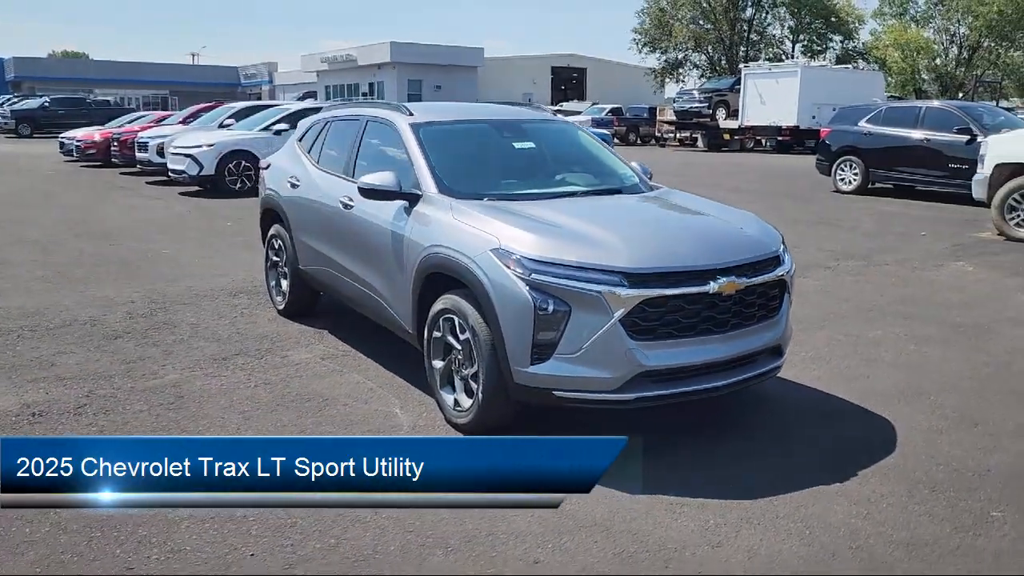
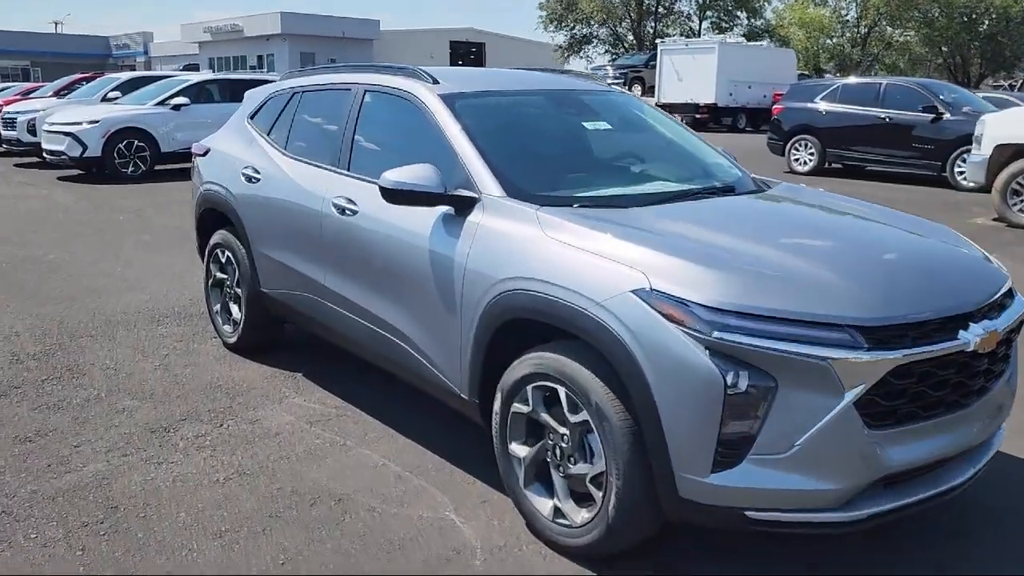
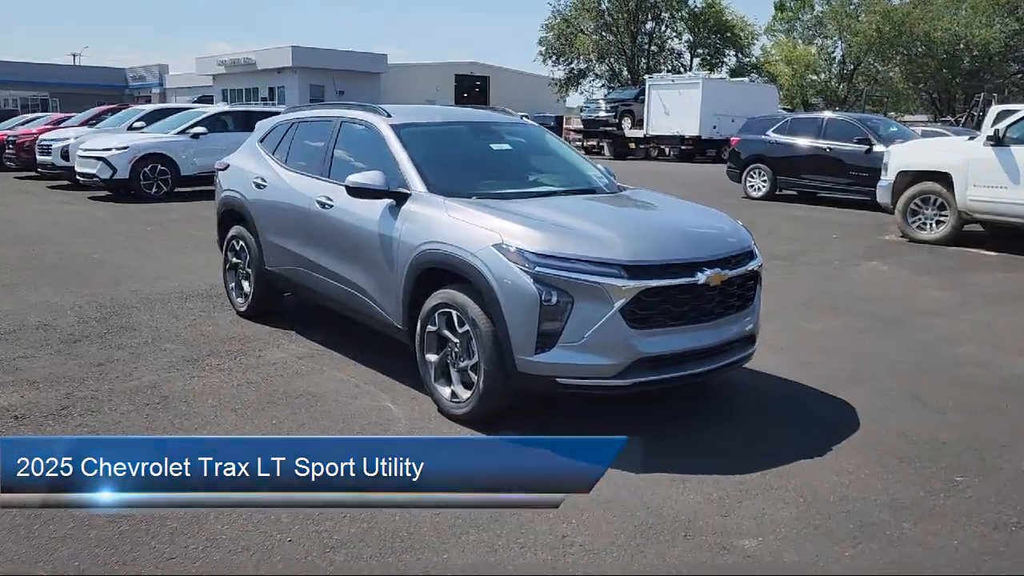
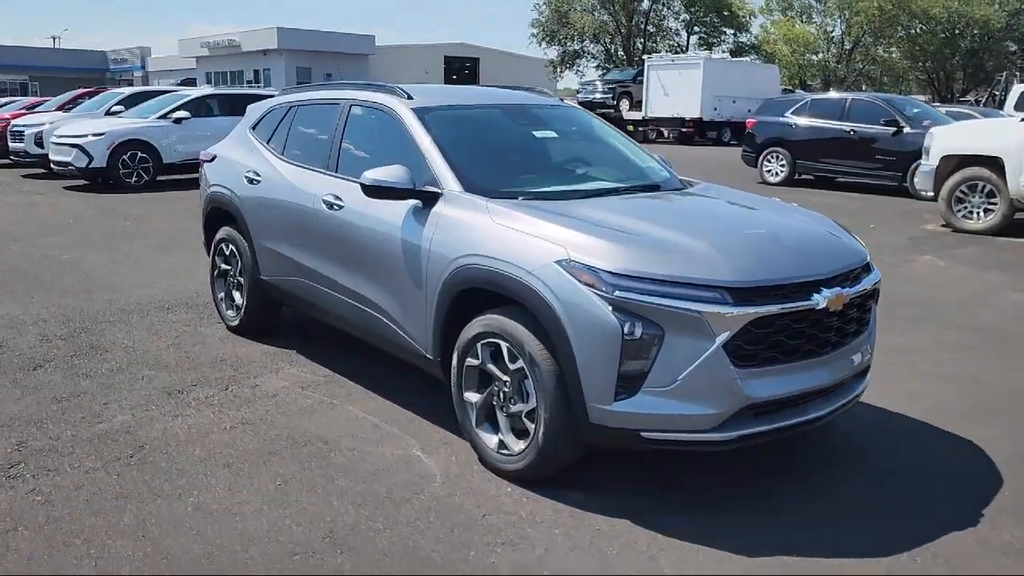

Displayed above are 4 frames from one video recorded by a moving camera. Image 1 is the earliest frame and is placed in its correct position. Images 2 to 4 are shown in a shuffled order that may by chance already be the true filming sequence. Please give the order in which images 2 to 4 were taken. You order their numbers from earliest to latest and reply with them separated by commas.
3, 4, 2
